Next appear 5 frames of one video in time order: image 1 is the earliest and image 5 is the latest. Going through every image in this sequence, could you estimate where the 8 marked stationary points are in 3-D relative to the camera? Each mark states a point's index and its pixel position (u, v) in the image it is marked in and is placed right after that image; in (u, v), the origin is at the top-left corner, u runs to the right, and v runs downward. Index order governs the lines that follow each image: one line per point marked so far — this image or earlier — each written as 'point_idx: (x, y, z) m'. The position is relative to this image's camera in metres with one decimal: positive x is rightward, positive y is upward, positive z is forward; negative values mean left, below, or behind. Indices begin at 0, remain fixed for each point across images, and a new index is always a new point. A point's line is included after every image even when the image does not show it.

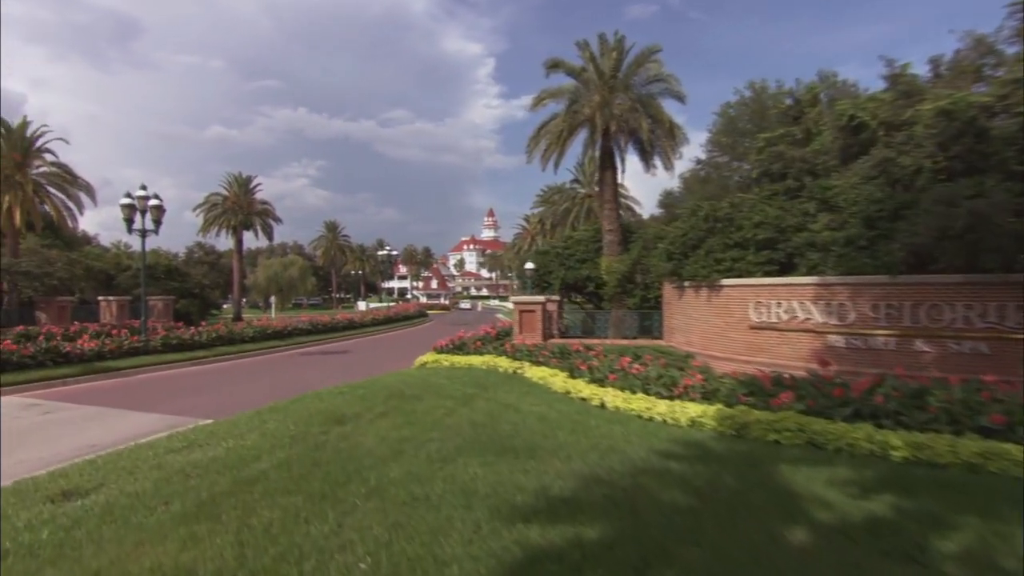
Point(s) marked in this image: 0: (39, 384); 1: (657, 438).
0: (-12.1, -2.5, +15.1) m
1: (+2.2, -2.3, +9.1) m
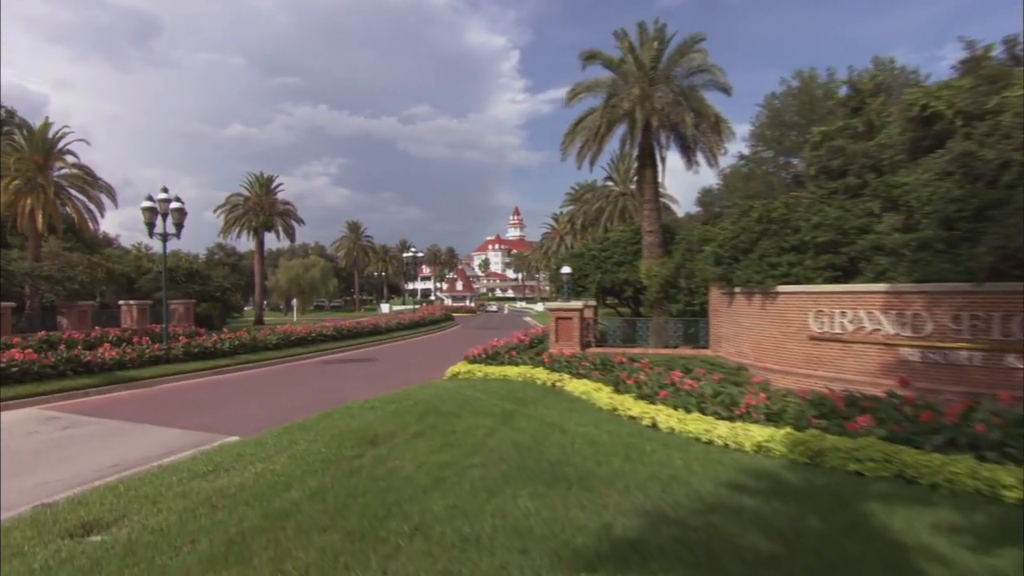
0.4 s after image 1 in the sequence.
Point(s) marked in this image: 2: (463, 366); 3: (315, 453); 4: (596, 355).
0: (-11.2, -2.7, +14.7) m
1: (+3.0, -2.5, +8.3) m
2: (-1.1, -1.9, +14.6) m
3: (-3.3, -2.8, +9.9) m
4: (+1.9, -1.5, +13.4) m
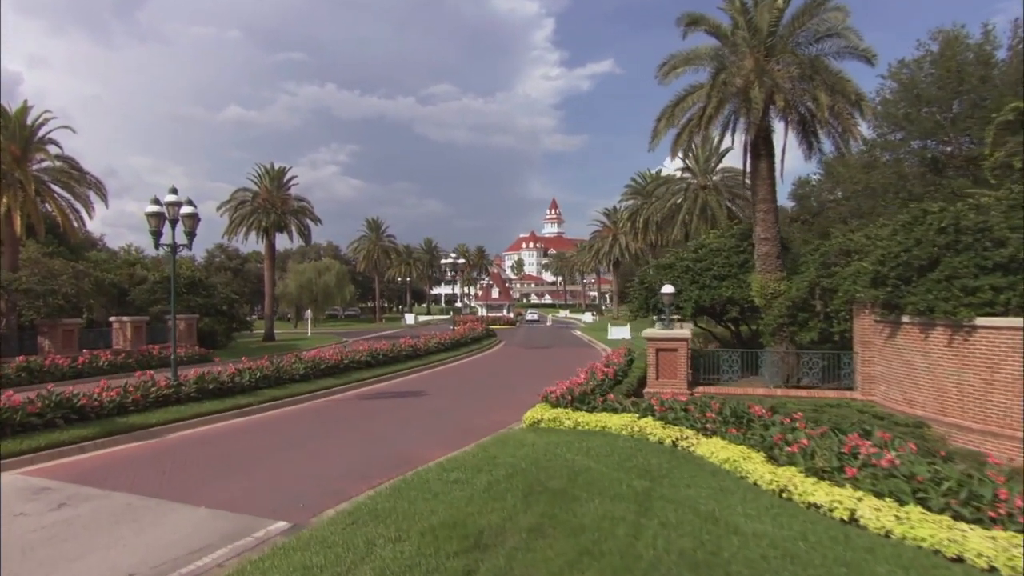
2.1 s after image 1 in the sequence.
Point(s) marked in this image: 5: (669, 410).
0: (-9.3, -3.4, +11.9) m
1: (+4.9, -3.2, +5.7) m
2: (+0.7, -2.4, +12.0) m
3: (-1.3, -3.5, +7.2) m
4: (+3.7, -2.0, +10.8) m
5: (+2.9, -2.2, +11.1) m
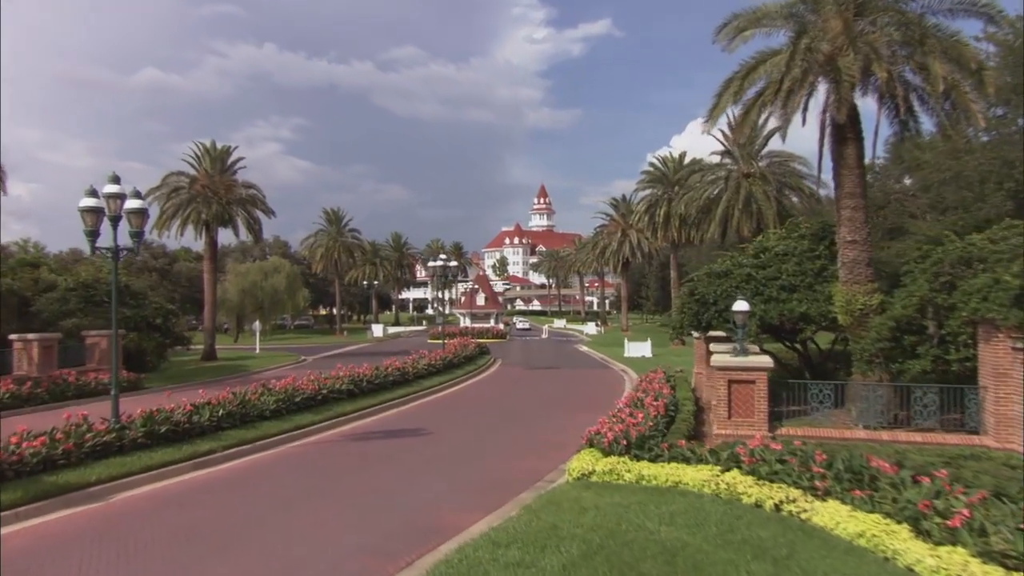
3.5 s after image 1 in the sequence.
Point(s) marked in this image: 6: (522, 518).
0: (-8.5, -4.0, +8.4) m
1: (+6.3, -3.7, +3.8) m
2: (+1.4, -2.8, +9.5) m
3: (-0.1, -4.1, +4.7) m
4: (+4.6, -2.4, +8.7) m
5: (+3.7, -2.6, +8.9) m
6: (+0.1, -3.5, +8.8) m
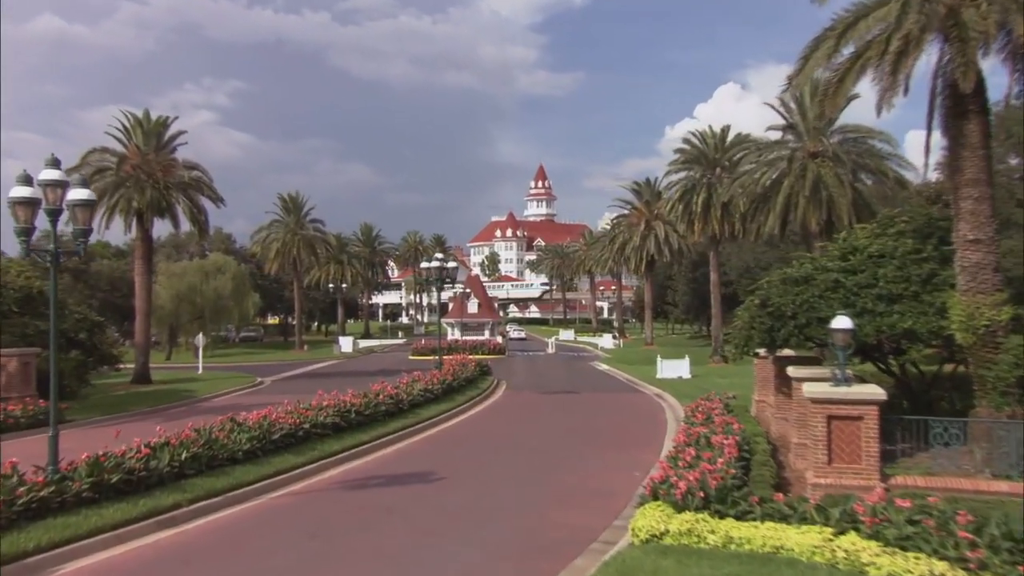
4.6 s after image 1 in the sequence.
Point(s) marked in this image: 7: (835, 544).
0: (-7.7, -4.5, +5.3) m
1: (+7.5, -4.1, +2.1) m
2: (+2.1, -3.0, +7.3) m
3: (+1.1, -4.6, +2.4) m
4: (+5.3, -2.6, +6.7) m
5: (+4.4, -2.8, +6.9) m
6: (+0.8, -3.8, +6.5) m
7: (+3.8, -3.0, +6.5) m
